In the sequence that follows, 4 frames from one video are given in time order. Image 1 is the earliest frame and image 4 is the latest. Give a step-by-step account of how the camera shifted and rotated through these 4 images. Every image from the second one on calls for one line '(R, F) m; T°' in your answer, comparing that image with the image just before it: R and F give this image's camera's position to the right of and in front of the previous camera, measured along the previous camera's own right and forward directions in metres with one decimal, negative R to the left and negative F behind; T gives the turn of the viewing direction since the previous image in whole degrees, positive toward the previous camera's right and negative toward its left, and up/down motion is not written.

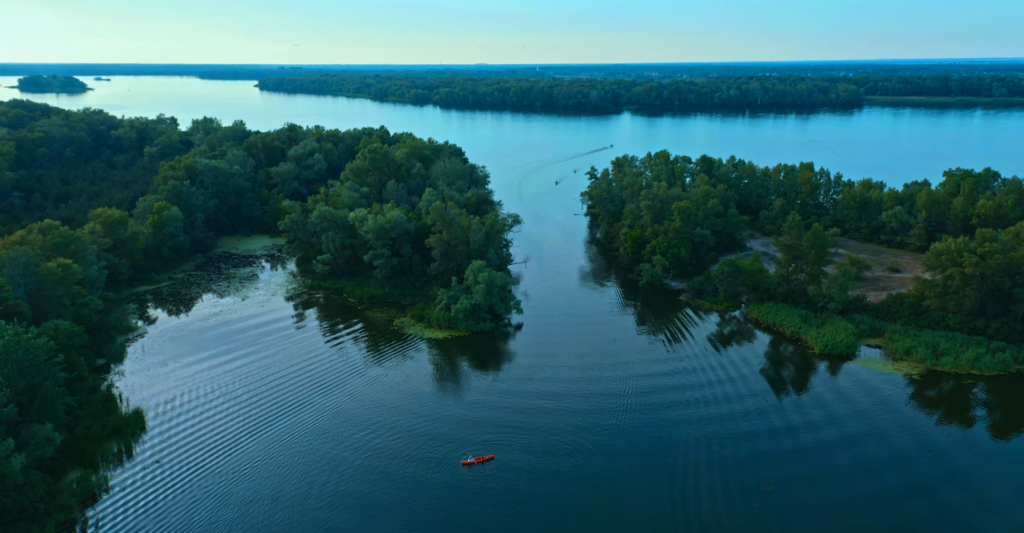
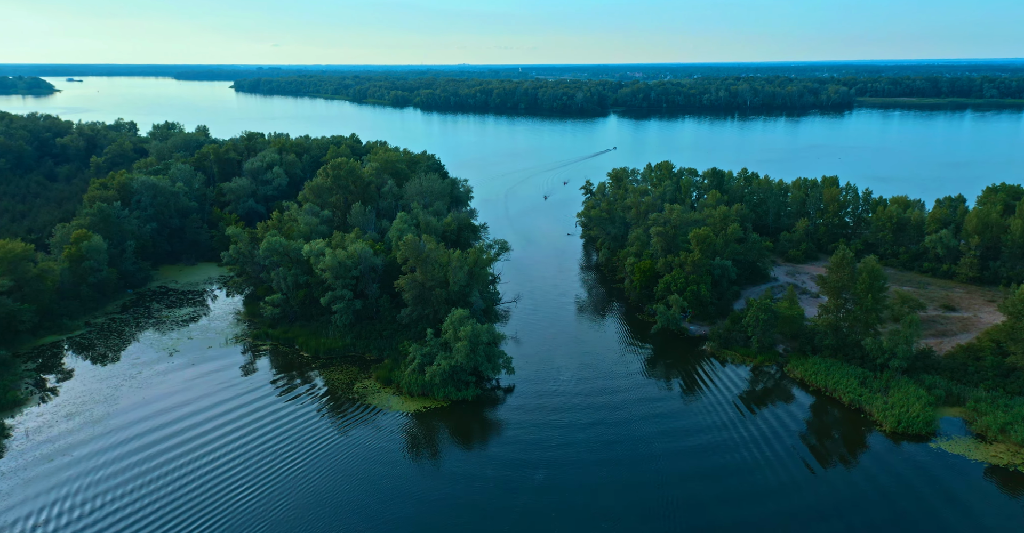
(-0.3, +10.2) m; +1°
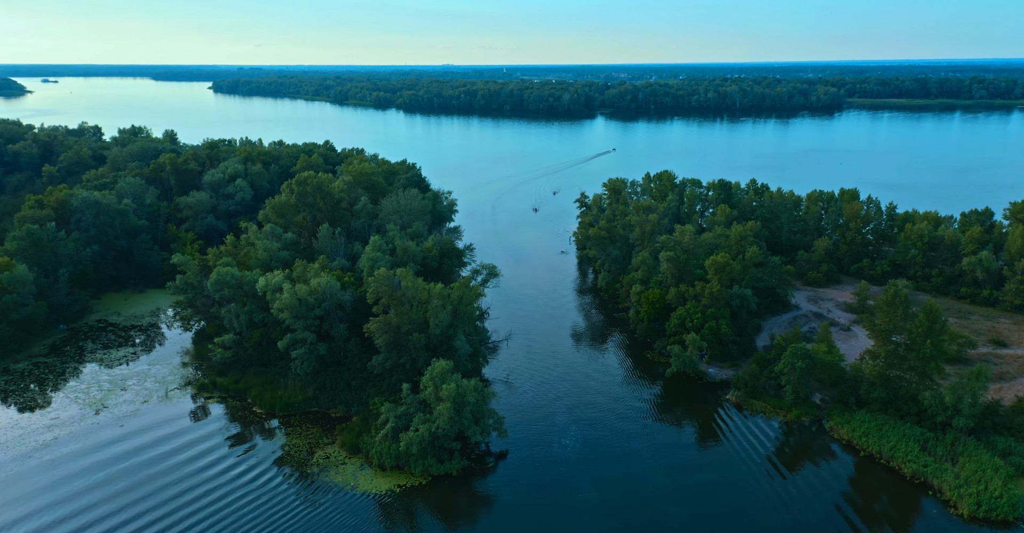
(-0.3, +7.2) m; +1°
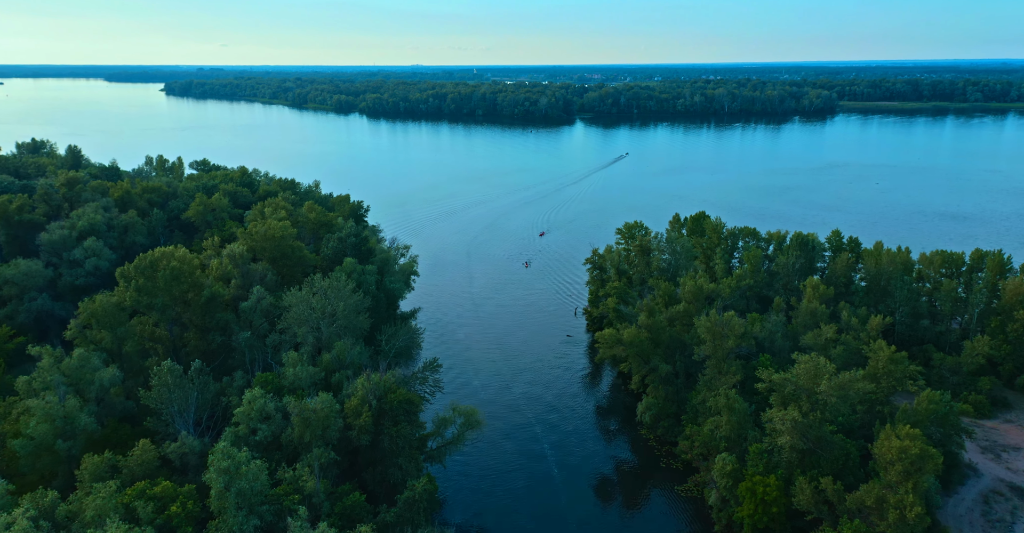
(-0.8, +22.6) m; +2°
